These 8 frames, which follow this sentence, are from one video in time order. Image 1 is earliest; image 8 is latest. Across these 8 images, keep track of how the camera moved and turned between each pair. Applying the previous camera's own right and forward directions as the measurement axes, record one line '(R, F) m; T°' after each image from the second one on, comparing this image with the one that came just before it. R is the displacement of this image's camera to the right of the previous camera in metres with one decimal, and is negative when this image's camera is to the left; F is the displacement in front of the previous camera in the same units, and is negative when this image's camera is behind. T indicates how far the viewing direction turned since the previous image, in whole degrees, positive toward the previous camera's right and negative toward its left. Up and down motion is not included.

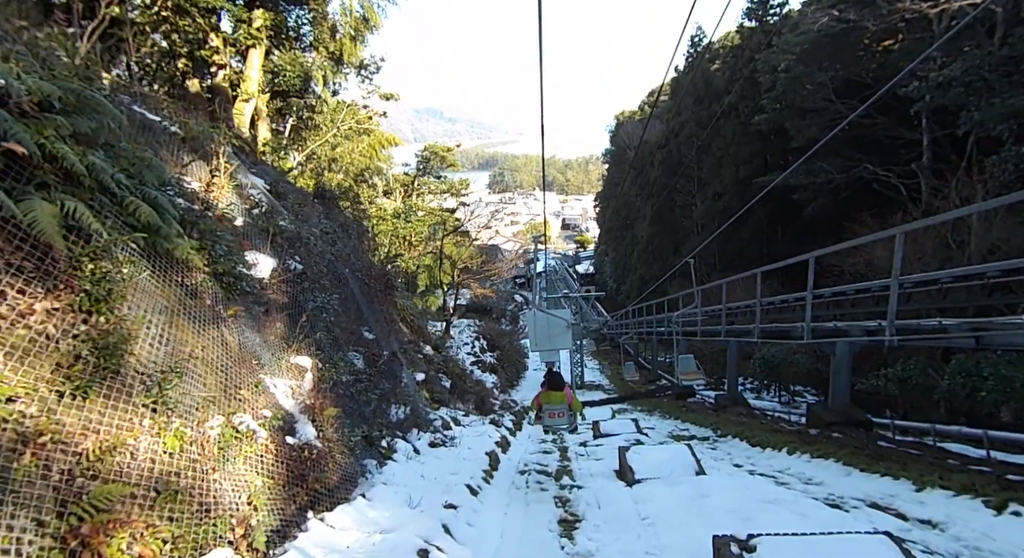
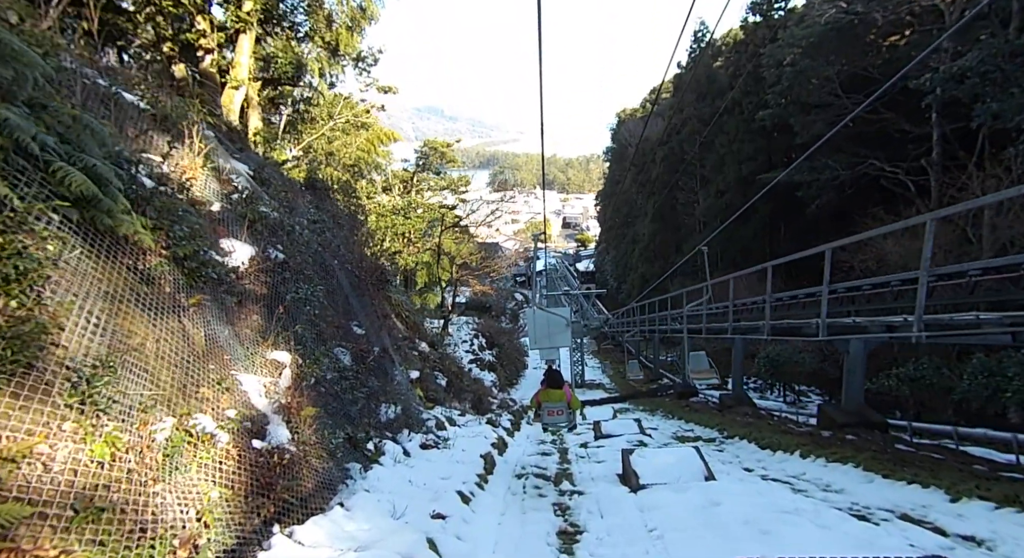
(0.0, +0.3) m; 0°
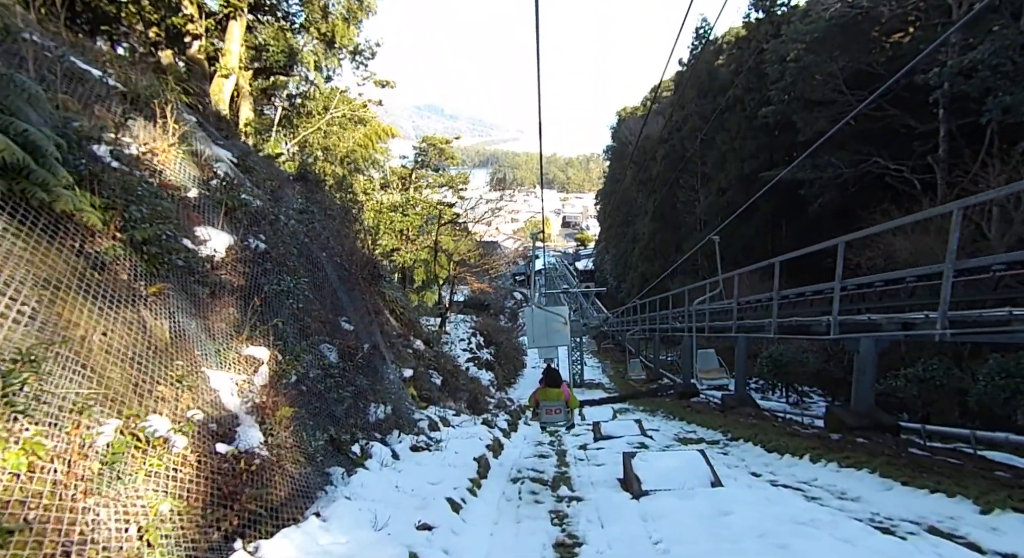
(0.0, +0.3) m; 0°
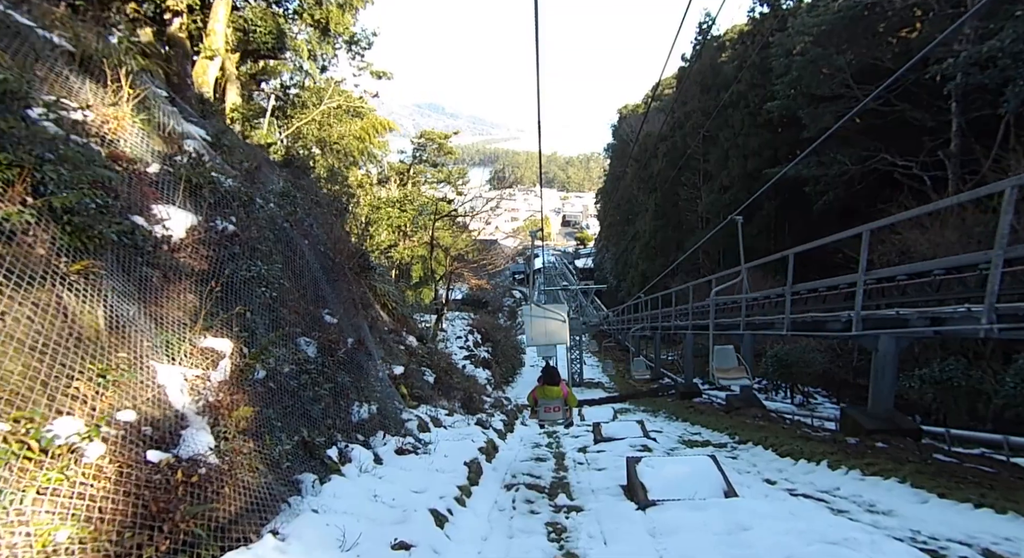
(0.0, +0.4) m; 0°
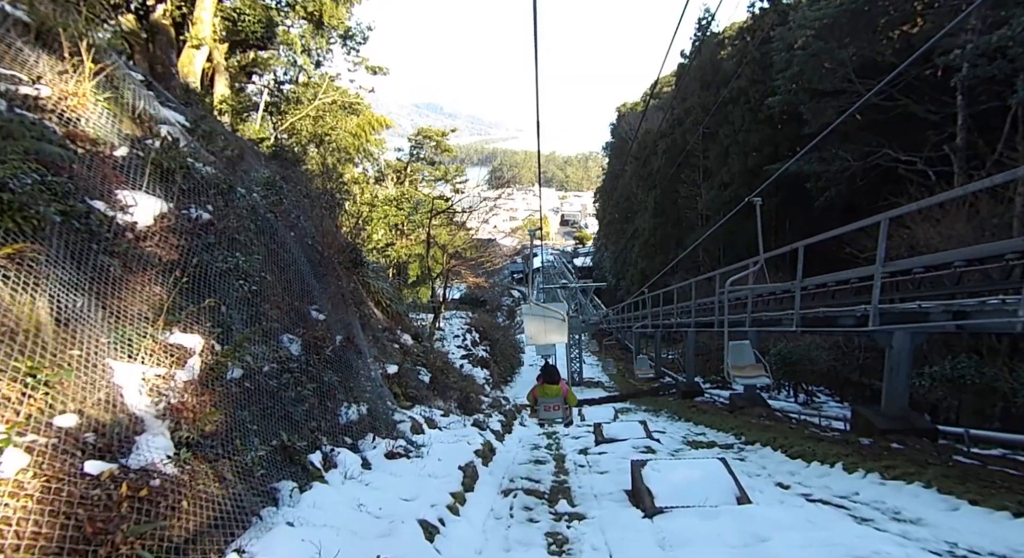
(0.0, +0.3) m; 0°
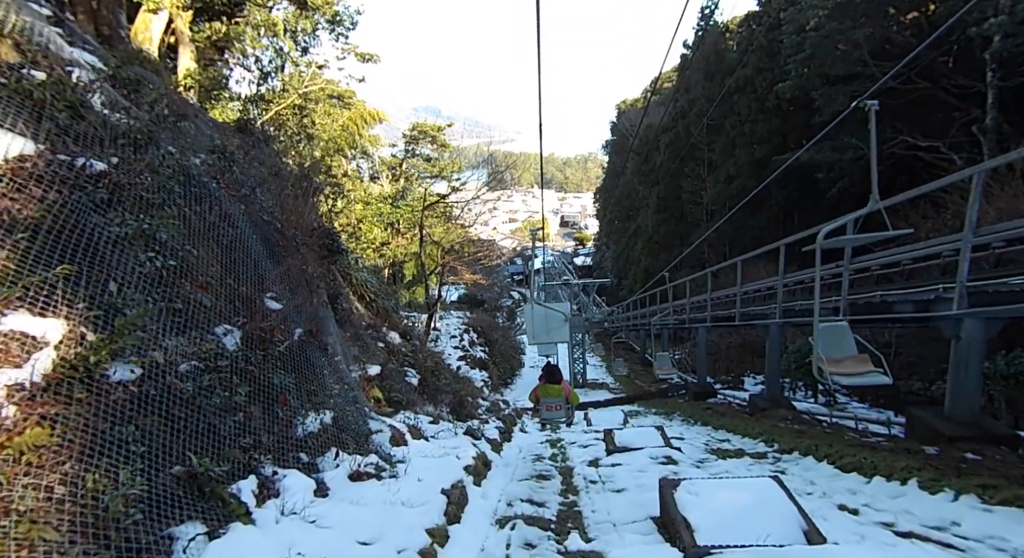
(0.0, +0.9) m; 0°
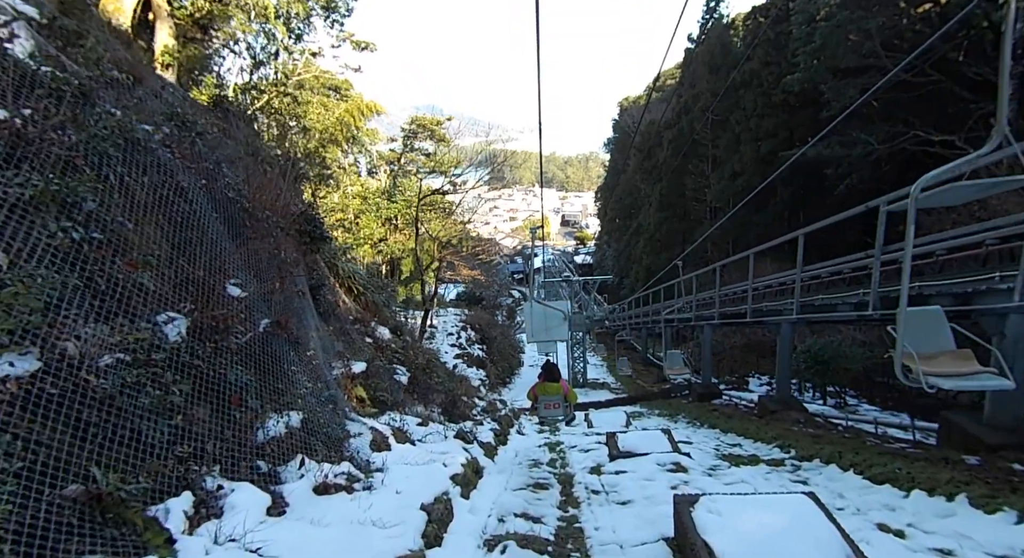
(0.0, +0.5) m; 0°
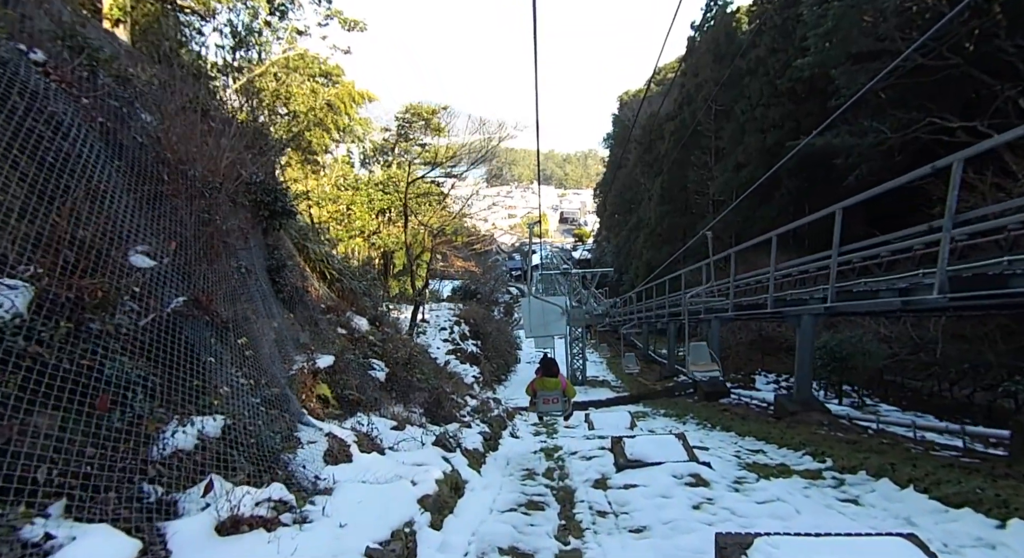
(+0.1, +0.9) m; 0°
